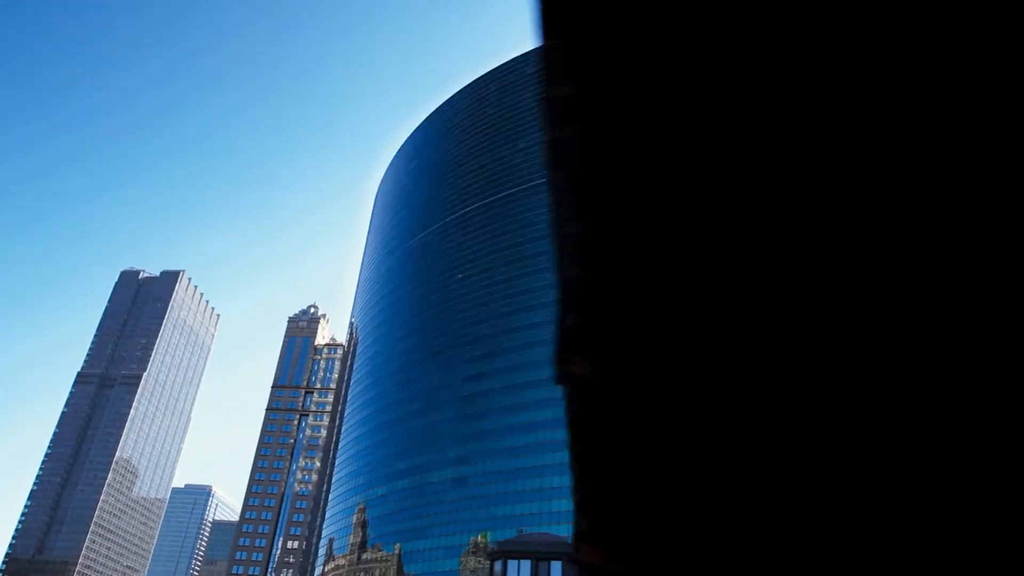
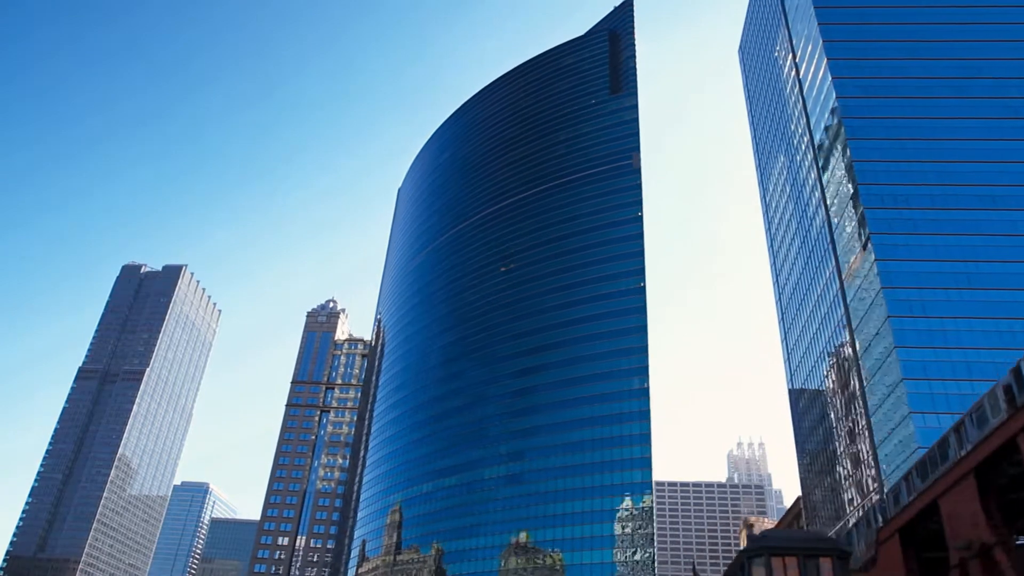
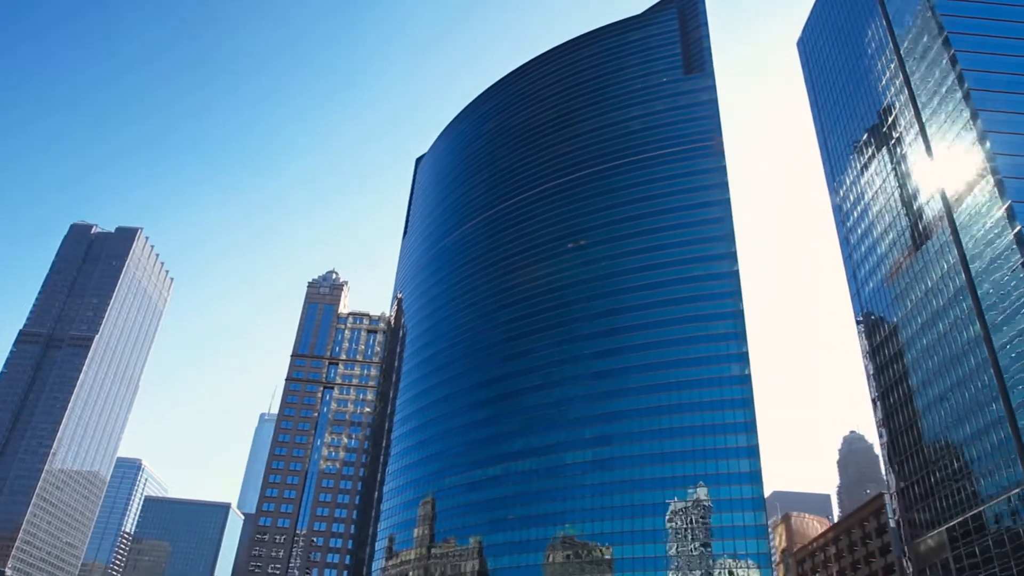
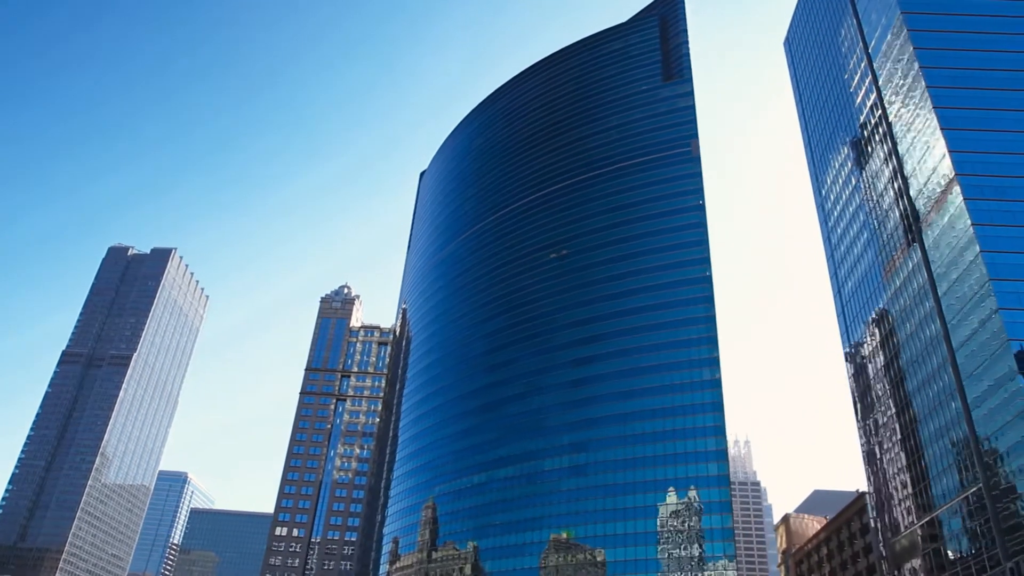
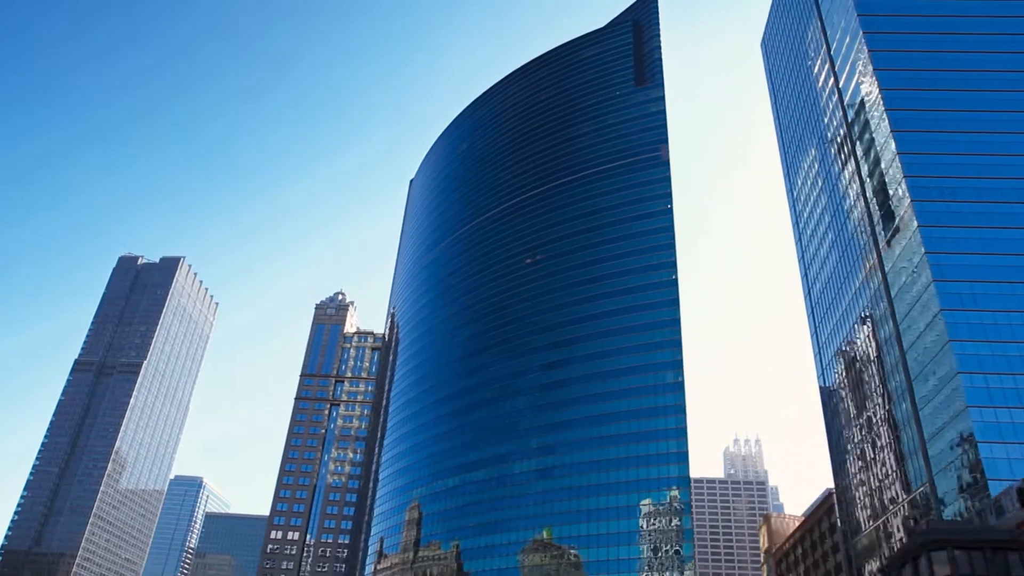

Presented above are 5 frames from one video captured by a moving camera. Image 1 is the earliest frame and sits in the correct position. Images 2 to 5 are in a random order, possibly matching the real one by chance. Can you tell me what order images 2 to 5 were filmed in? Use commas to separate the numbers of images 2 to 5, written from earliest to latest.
2, 5, 4, 3
